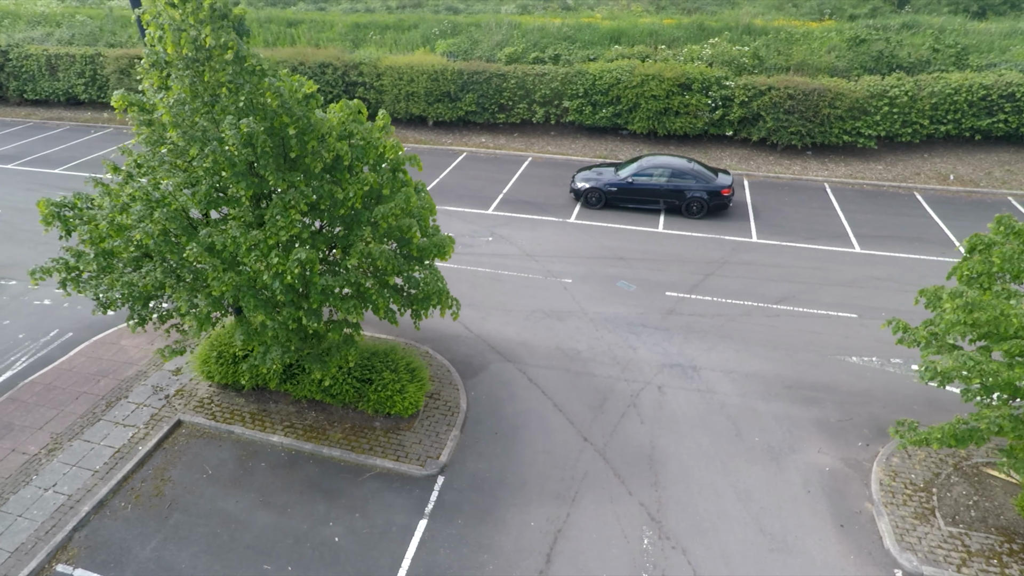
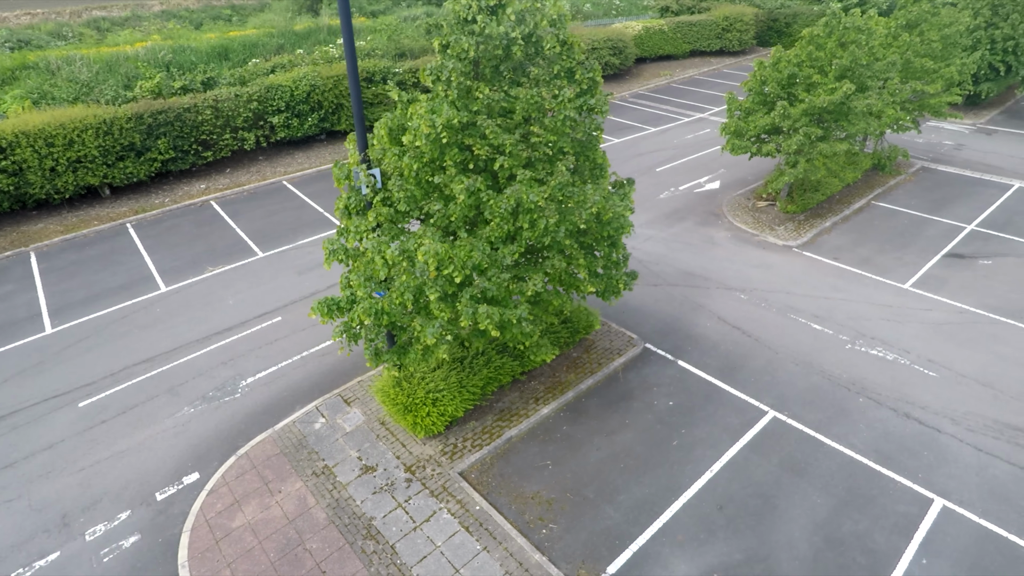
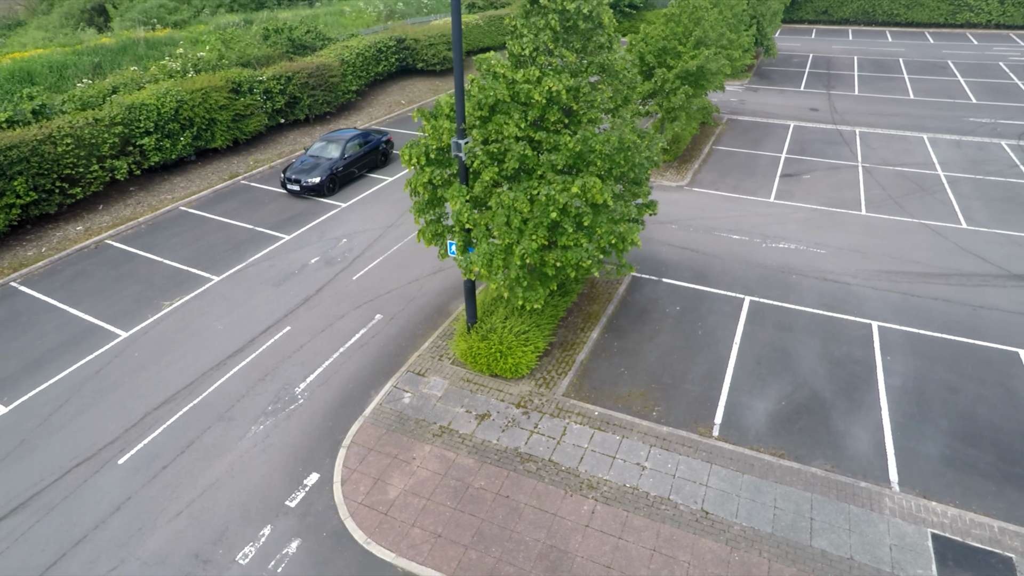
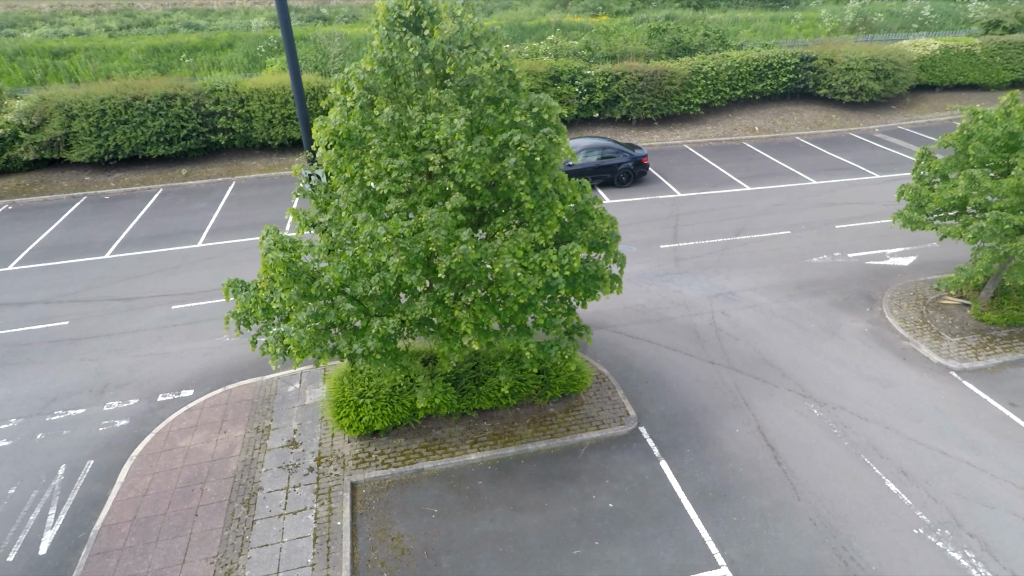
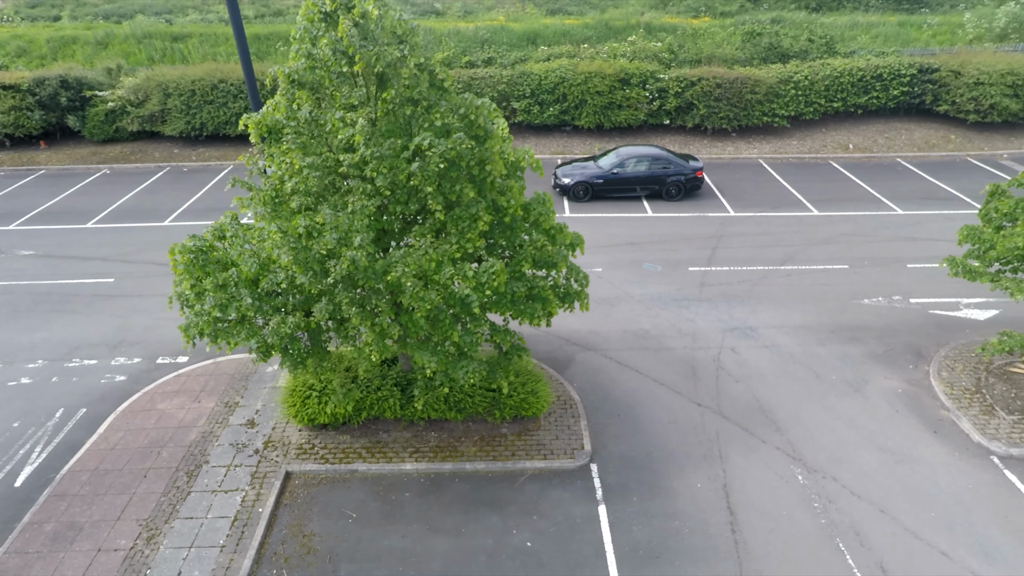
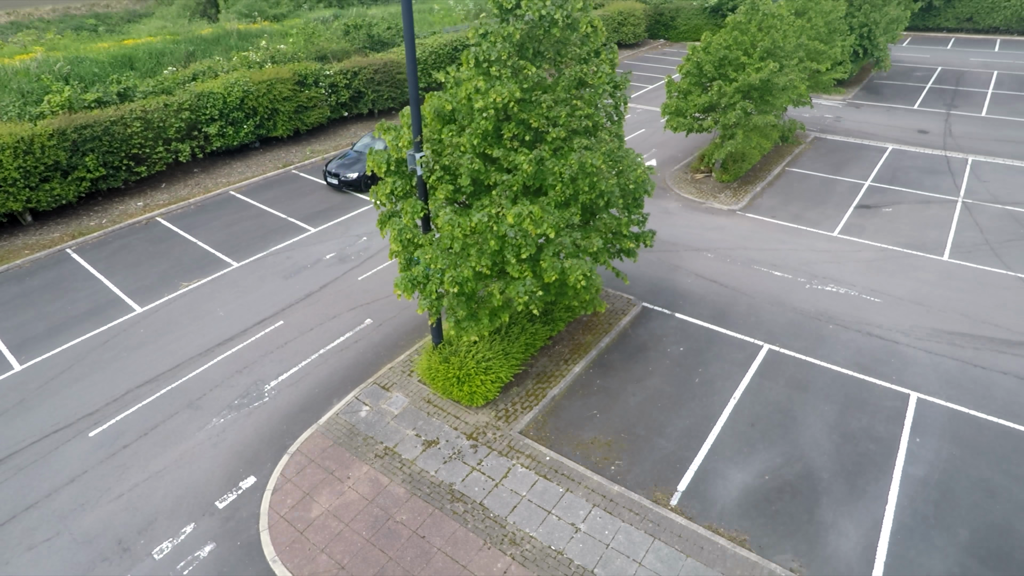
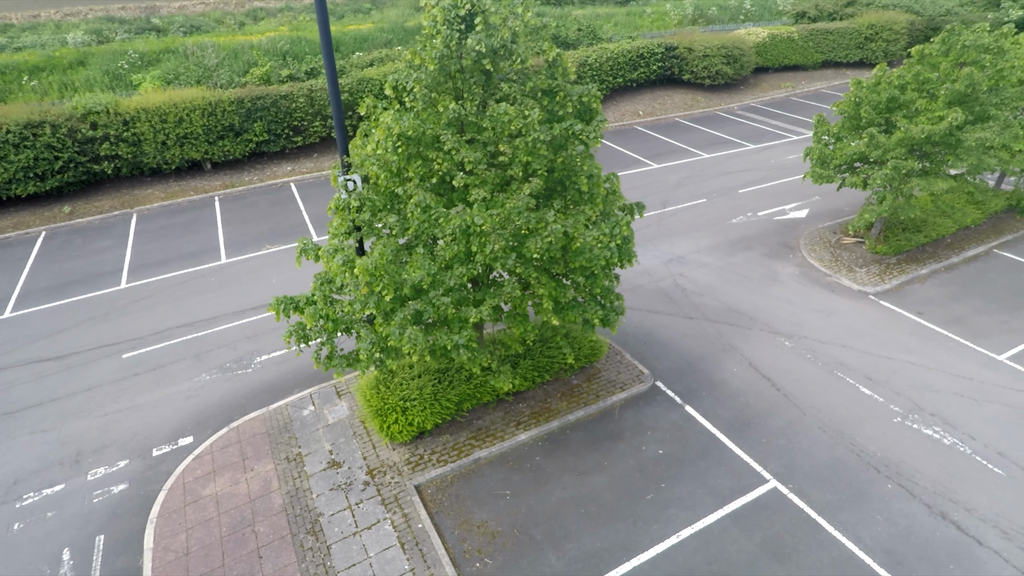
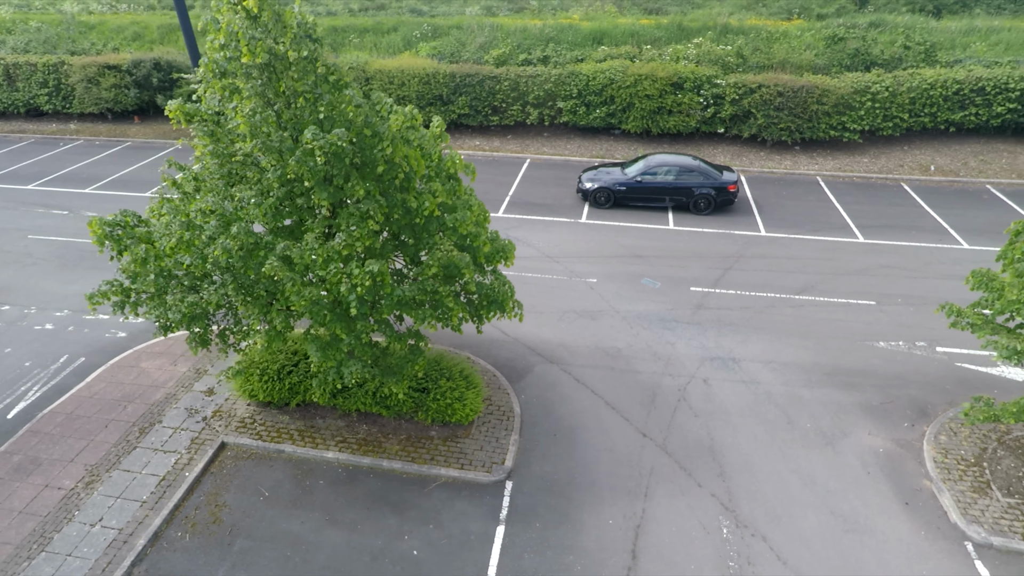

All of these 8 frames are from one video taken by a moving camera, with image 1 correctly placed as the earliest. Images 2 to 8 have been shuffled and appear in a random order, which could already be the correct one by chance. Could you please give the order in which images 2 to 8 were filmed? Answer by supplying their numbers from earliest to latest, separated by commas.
8, 5, 4, 7, 2, 6, 3
